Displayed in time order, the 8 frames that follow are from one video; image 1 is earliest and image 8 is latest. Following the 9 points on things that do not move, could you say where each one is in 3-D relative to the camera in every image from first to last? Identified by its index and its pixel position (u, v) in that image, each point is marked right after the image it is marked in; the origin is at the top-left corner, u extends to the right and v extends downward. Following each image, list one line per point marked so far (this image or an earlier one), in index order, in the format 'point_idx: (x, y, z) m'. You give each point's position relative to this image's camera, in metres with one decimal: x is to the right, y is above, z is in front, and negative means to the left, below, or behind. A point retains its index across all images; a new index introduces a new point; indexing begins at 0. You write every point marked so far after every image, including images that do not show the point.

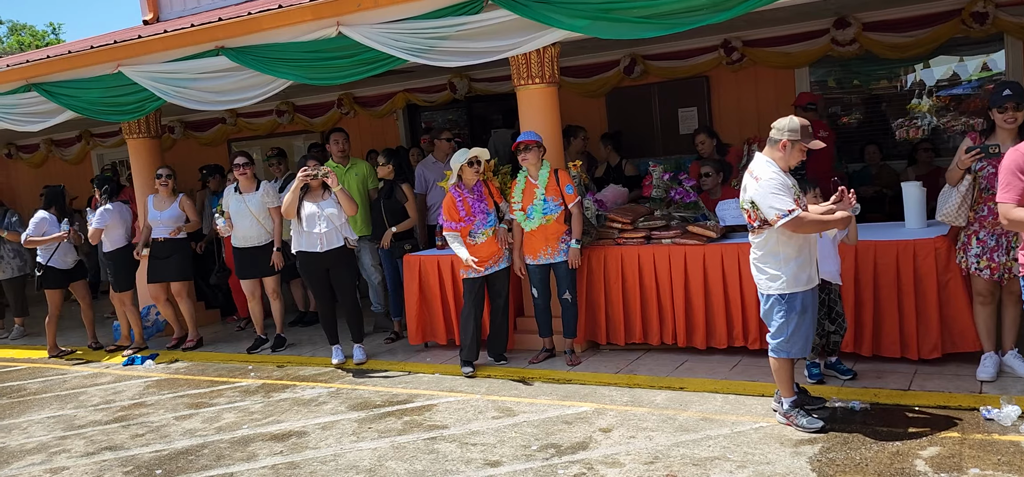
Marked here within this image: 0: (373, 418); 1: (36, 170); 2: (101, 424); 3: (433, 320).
0: (-0.7, -1.0, +4.5) m
1: (-7.9, +1.1, +13.8) m
2: (-2.4, -1.1, +4.9) m
3: (-0.5, -0.6, +5.7) m
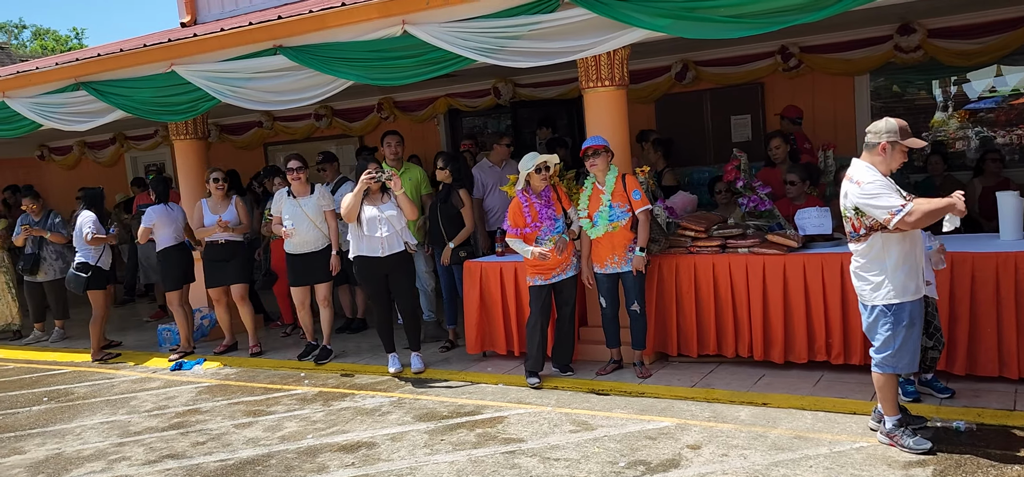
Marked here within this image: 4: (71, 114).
0: (-0.4, -1.0, +4.3) m
1: (-7.3, +1.1, +13.7) m
2: (-2.0, -1.1, +4.8) m
3: (-0.1, -0.6, +5.6) m
4: (-3.7, +1.1, +7.0) m
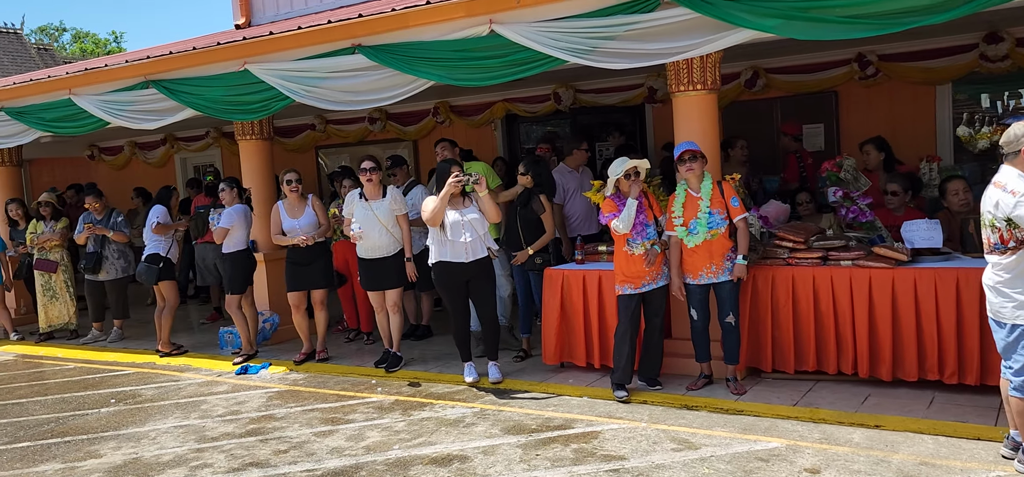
0: (+0.1, -1.0, +4.1) m
1: (-6.5, +1.1, +13.8) m
2: (-1.5, -1.1, +4.6) m
3: (+0.4, -0.7, +5.4) m
4: (-3.1, +1.1, +6.9) m
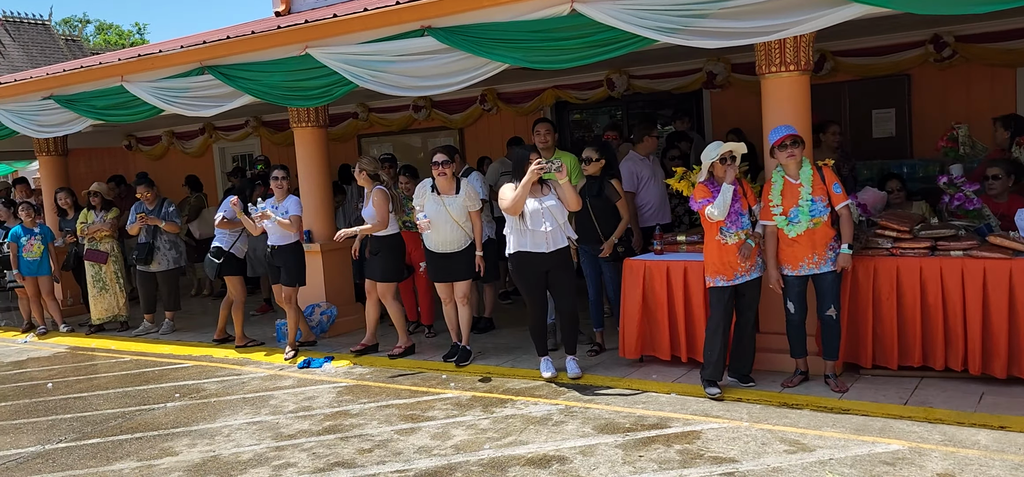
0: (+0.6, -1.0, +3.9) m
1: (-5.9, +1.2, +13.7) m
2: (-1.1, -1.1, +4.4) m
3: (+0.9, -0.6, +5.2) m
4: (-2.6, +1.1, +6.8) m
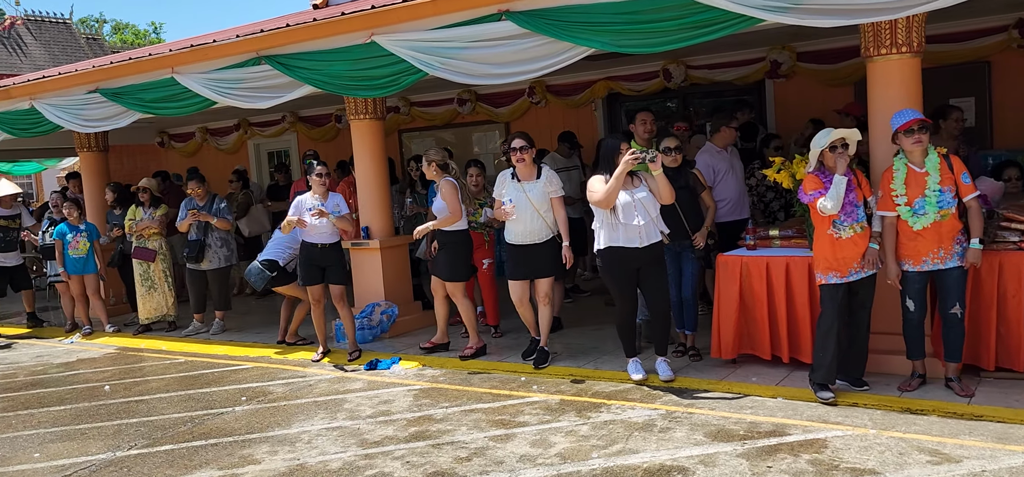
0: (+1.1, -0.9, +3.7) m
1: (-5.3, +1.3, +13.5) m
2: (-0.6, -1.0, +4.2) m
3: (+1.4, -0.6, +4.9) m
4: (-2.0, +1.2, +6.5) m
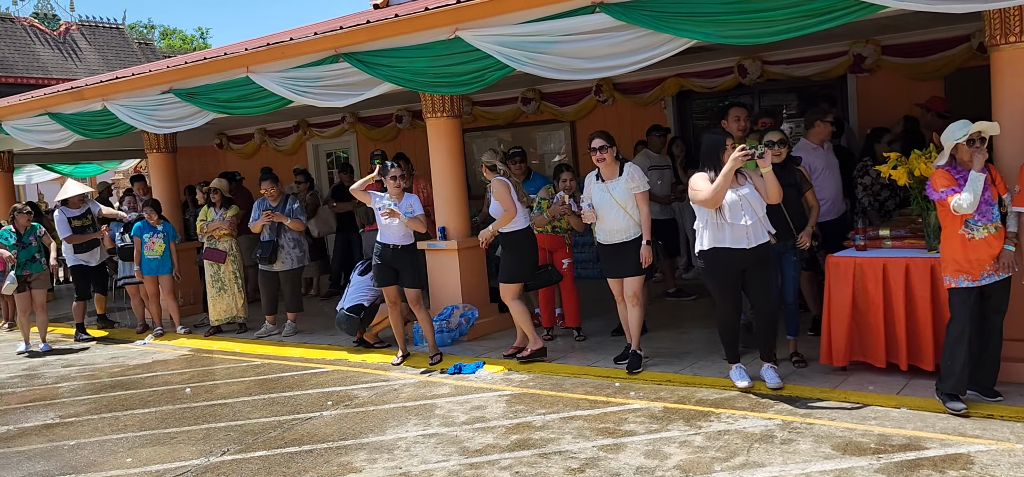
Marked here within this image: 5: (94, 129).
0: (+1.6, -0.9, +3.4) m
1: (-4.3, +1.3, +13.5) m
2: (0.0, -1.0, +4.0) m
3: (+2.0, -0.6, +4.6) m
4: (-1.4, +1.2, +6.4) m
5: (-4.2, +1.1, +8.4) m
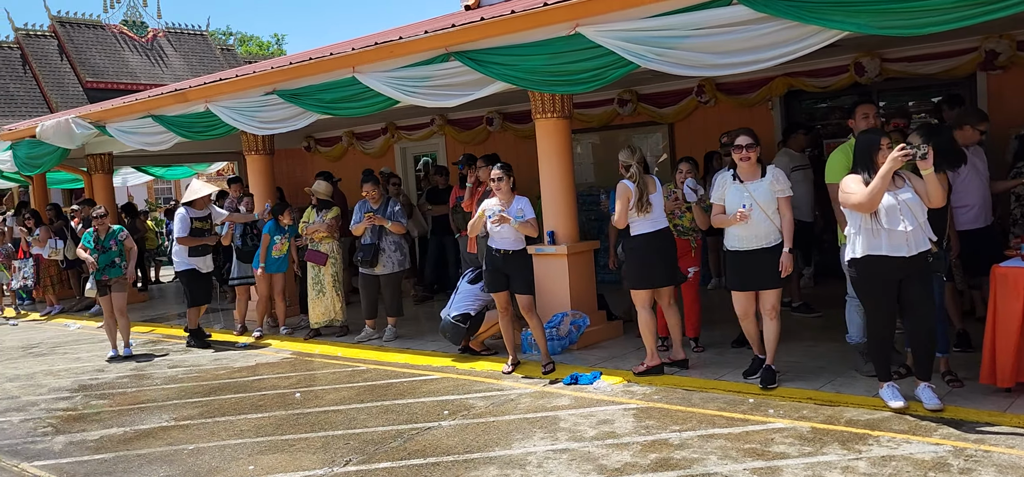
0: (+2.2, -1.0, +3.0) m
1: (-2.9, +1.2, +13.5) m
2: (+0.6, -1.0, +3.8) m
3: (+2.6, -0.6, +4.2) m
4: (-0.6, +1.1, +6.3) m
5: (-3.2, +1.1, +8.5) m
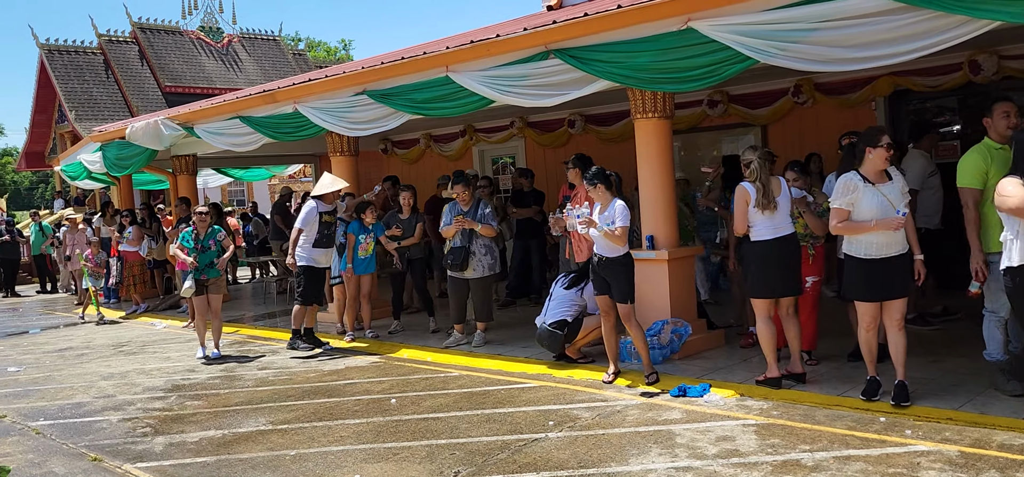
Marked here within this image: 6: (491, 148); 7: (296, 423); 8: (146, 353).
0: (+2.7, -1.0, +2.6) m
1: (-1.7, +1.2, +13.5) m
2: (+1.1, -1.1, +3.5) m
3: (+3.2, -0.6, +3.8) m
4: (+0.2, +1.1, +6.1) m
5: (-2.3, +1.1, +8.5) m
6: (-0.3, +1.3, +12.3) m
7: (-1.4, -1.2, +5.2) m
8: (-3.6, -1.1, +8.1) m
